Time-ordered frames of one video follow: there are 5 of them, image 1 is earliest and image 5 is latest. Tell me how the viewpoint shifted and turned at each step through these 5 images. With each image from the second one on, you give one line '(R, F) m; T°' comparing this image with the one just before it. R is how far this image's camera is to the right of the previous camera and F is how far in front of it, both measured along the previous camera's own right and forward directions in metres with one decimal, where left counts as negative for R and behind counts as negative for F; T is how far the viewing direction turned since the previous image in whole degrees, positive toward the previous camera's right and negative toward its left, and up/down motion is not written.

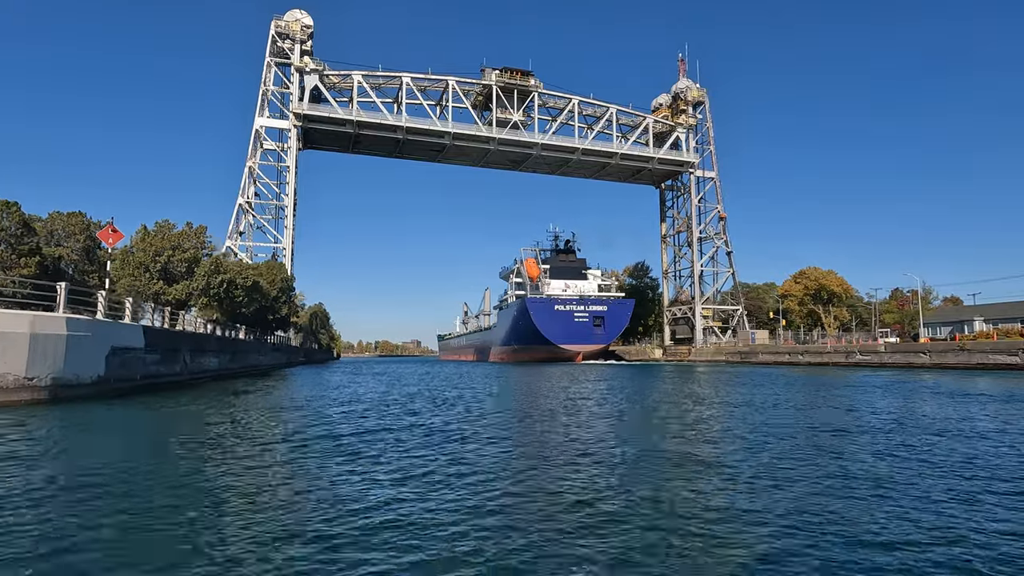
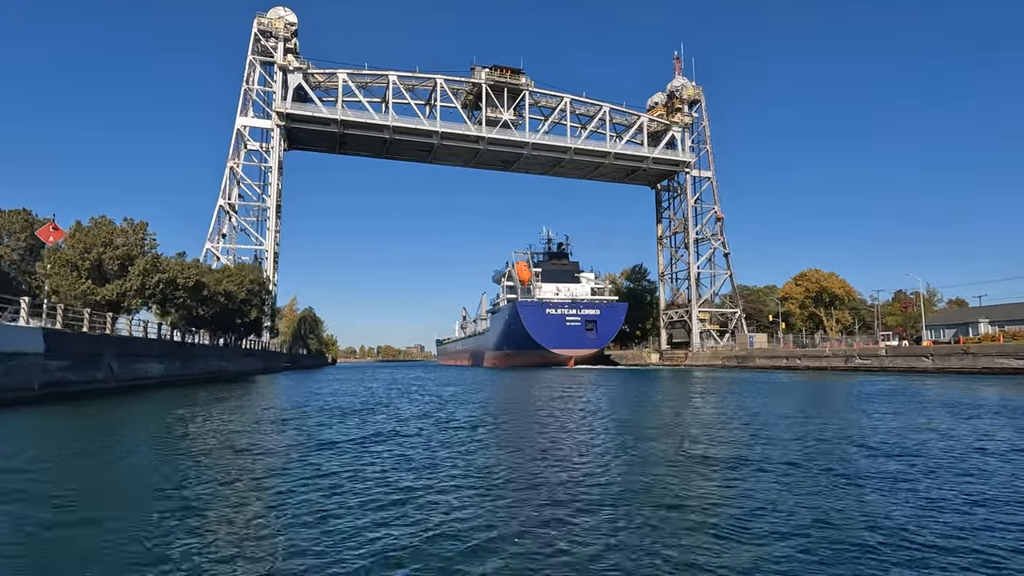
(+0.9, +1.0) m; 0°
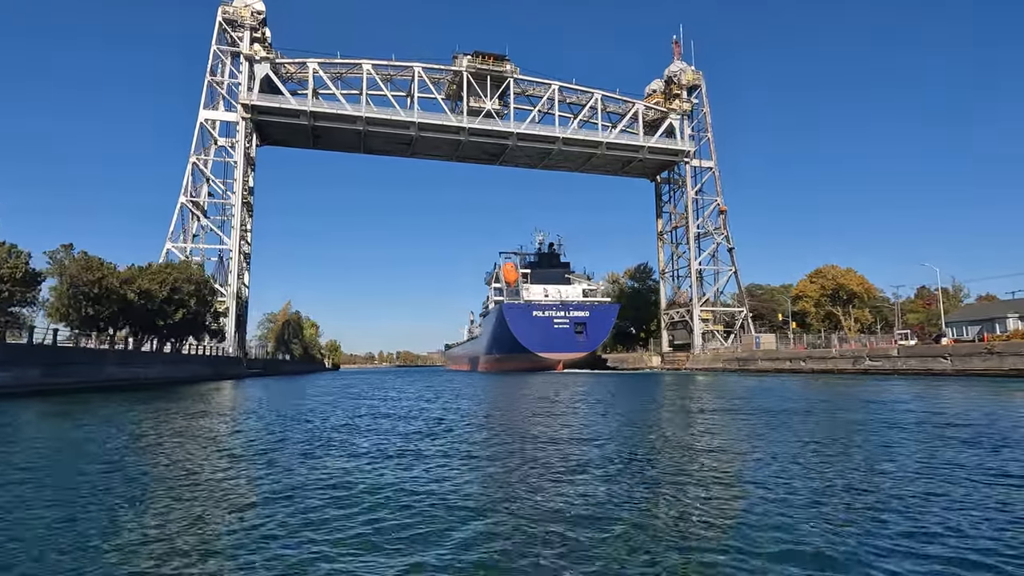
(+2.4, +2.5) m; -2°
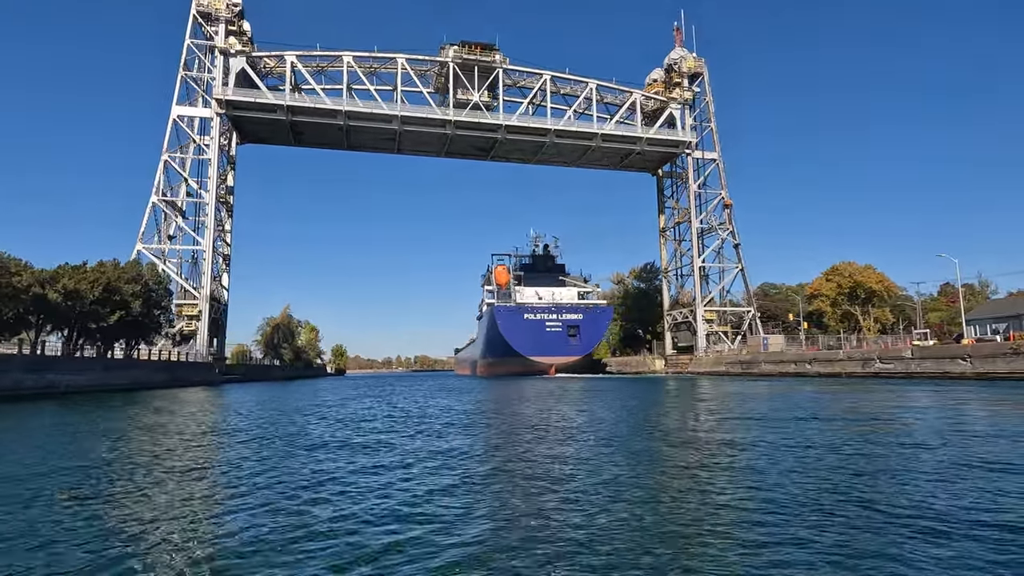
(+1.9, +1.9) m; -2°
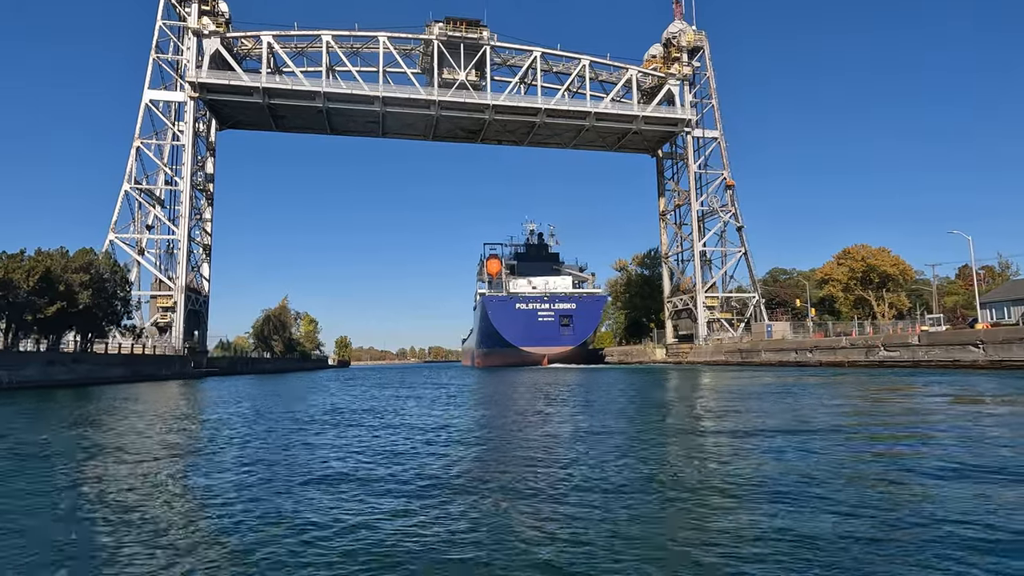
(+1.5, +1.5) m; -2°
